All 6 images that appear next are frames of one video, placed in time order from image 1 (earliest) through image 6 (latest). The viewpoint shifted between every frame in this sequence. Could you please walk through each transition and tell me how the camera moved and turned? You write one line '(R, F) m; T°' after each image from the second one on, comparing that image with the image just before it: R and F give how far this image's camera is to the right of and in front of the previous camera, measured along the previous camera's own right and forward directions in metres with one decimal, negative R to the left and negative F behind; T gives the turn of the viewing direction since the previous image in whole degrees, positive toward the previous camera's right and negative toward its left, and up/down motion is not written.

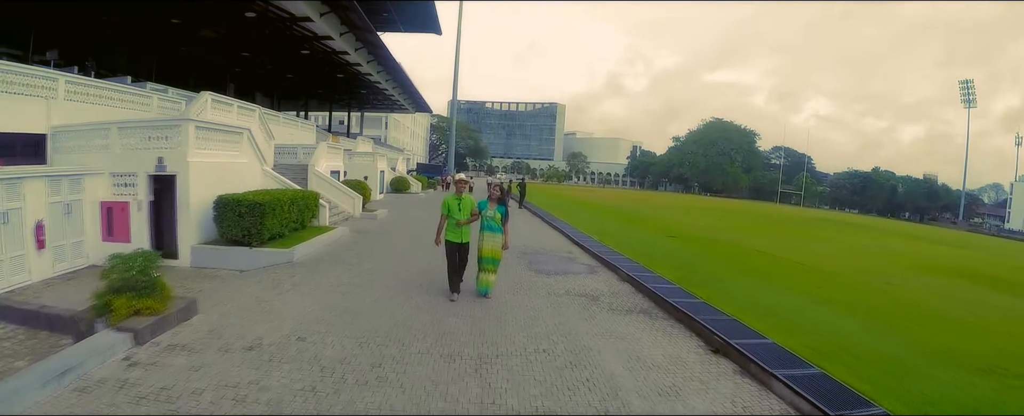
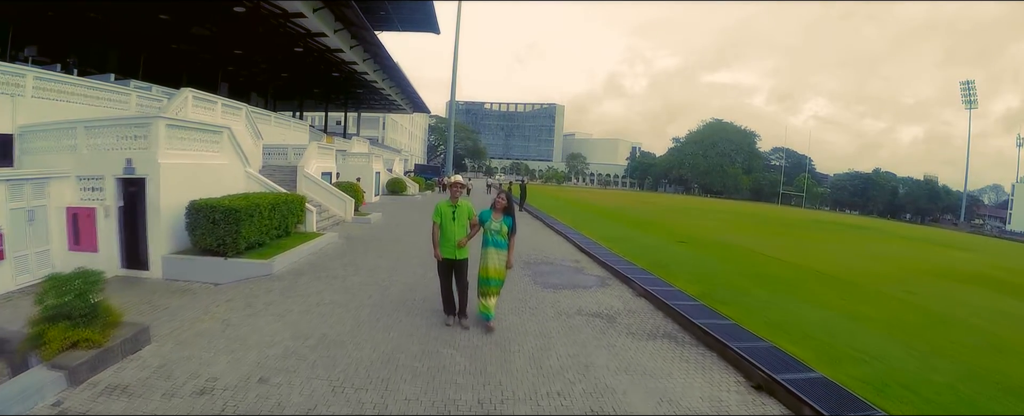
(-0.1, +0.8) m; 0°
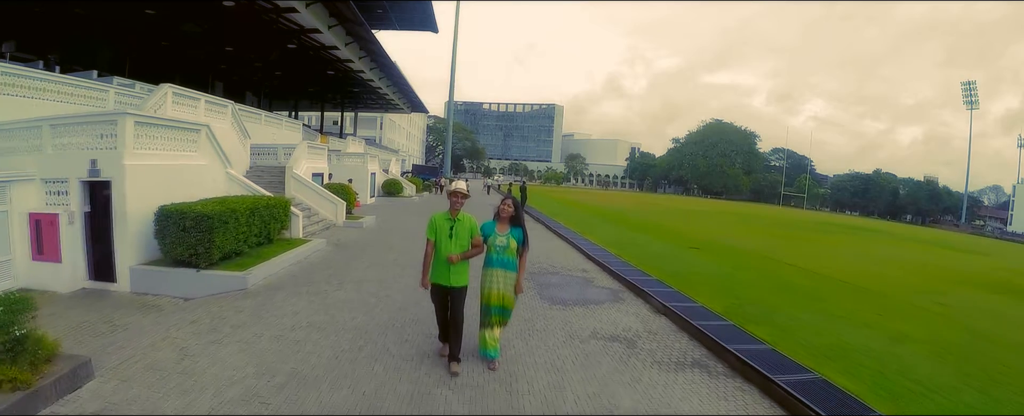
(-0.1, +0.7) m; 0°
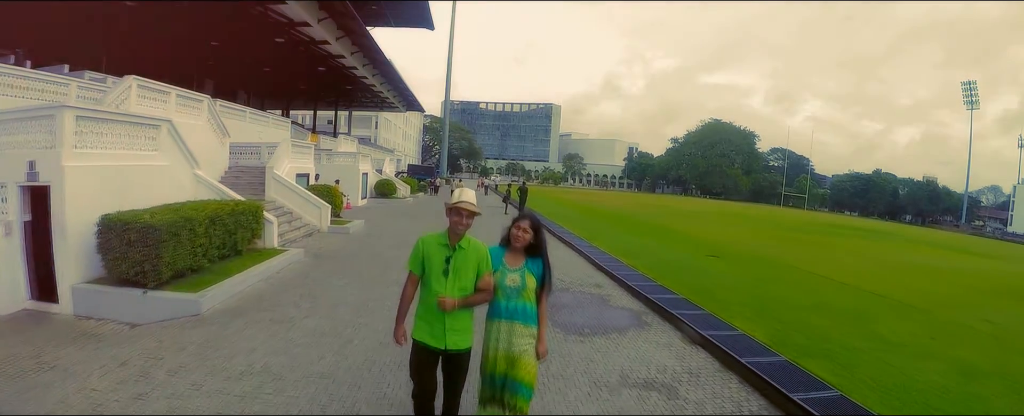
(-0.1, +1.1) m; 0°
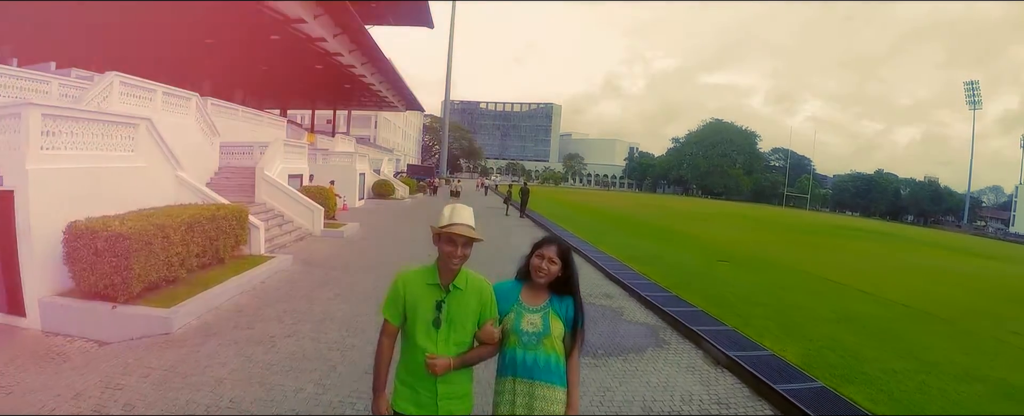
(-0.1, +0.5) m; 0°
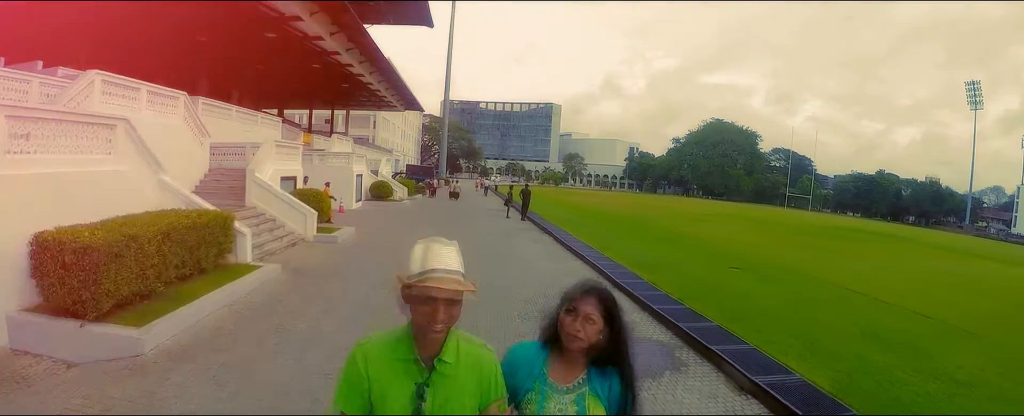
(0.0, +0.5) m; 0°
